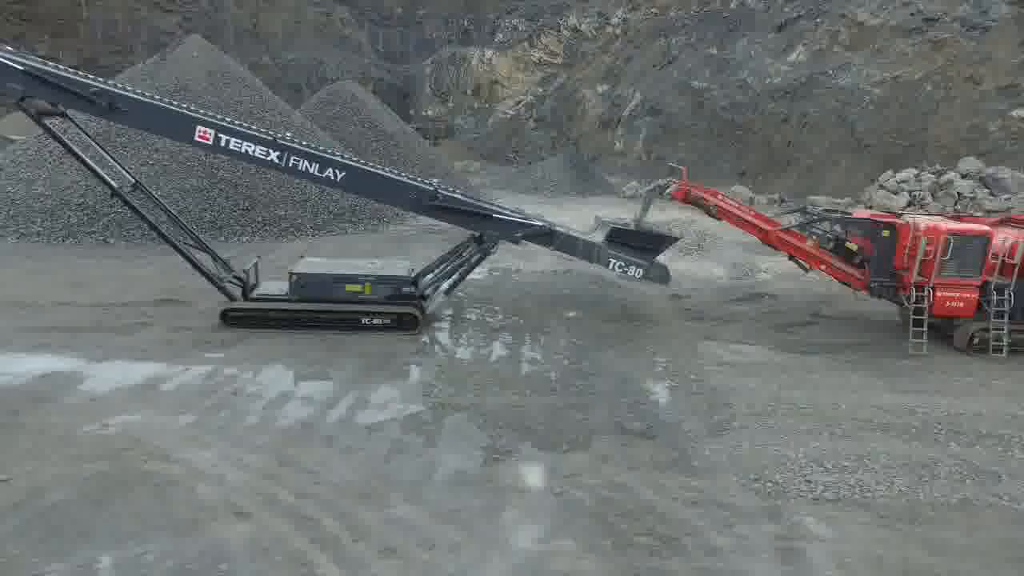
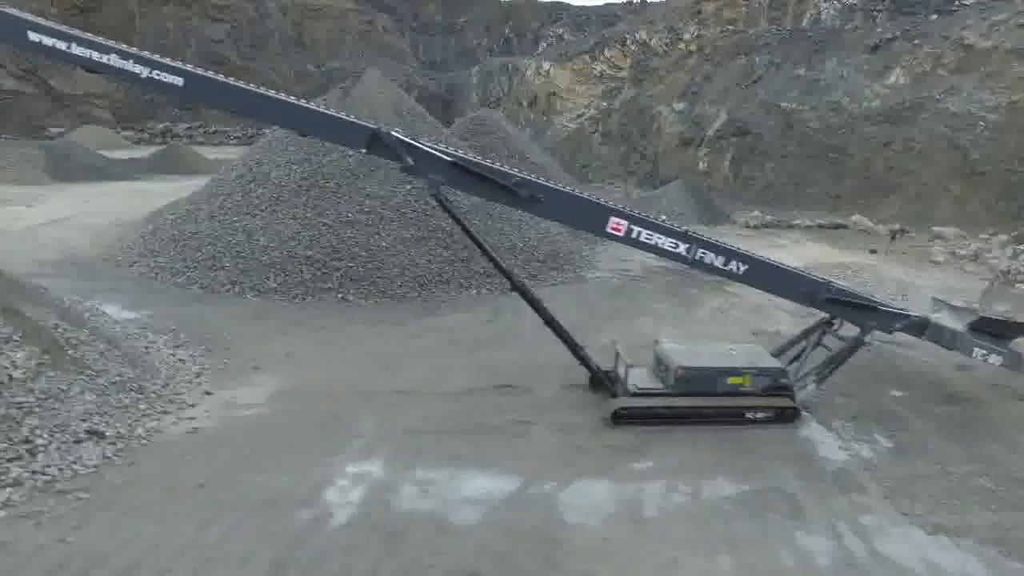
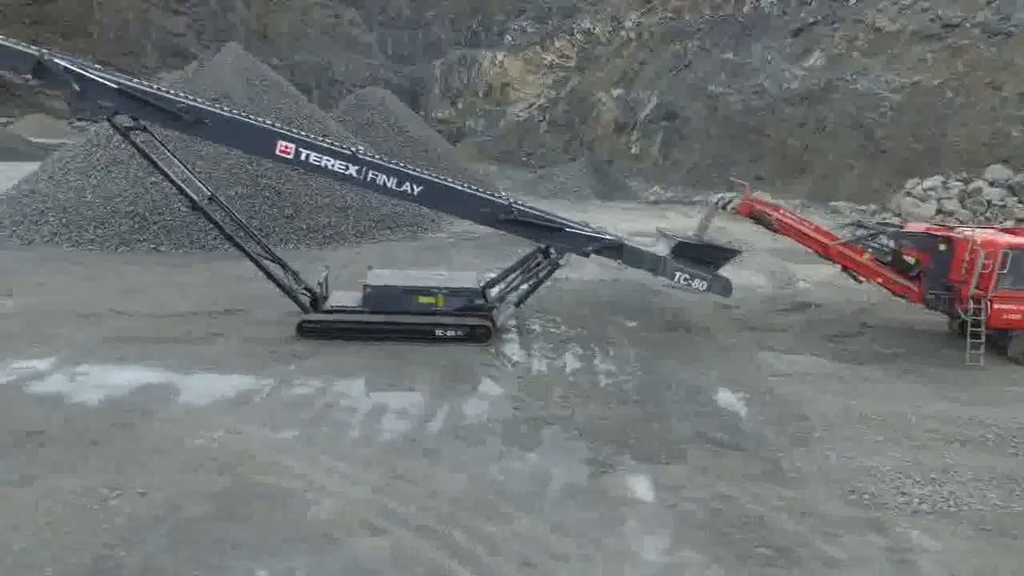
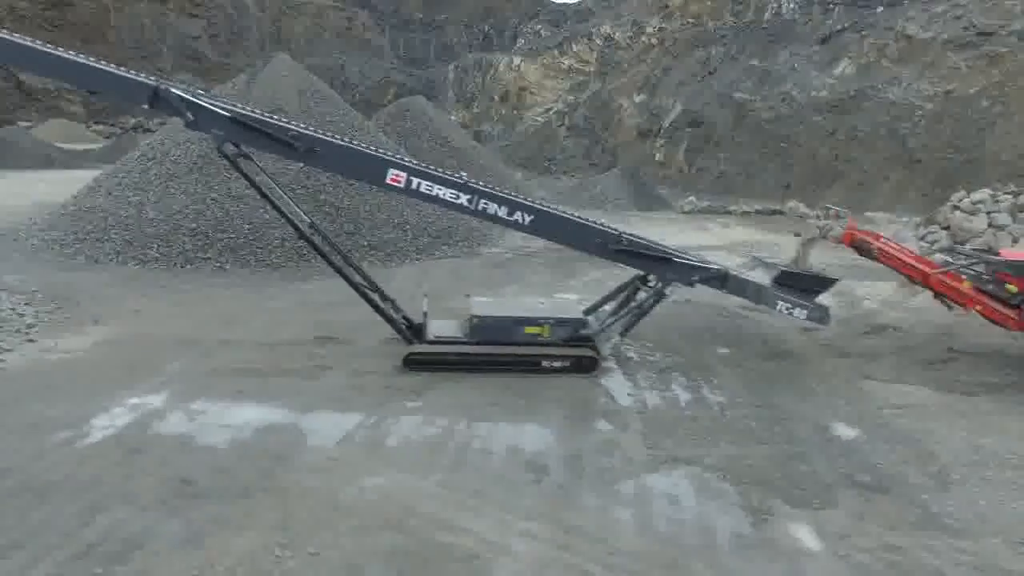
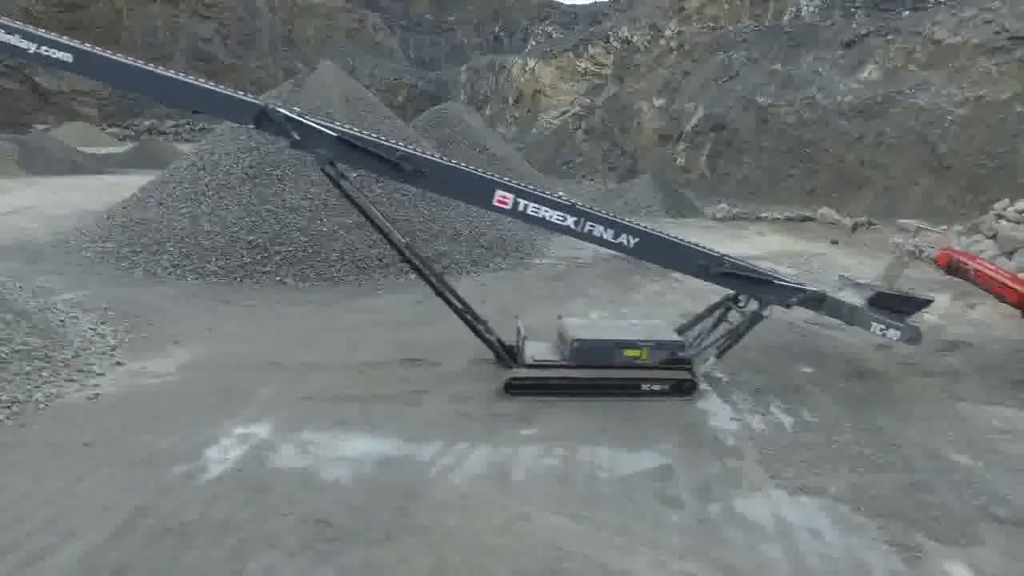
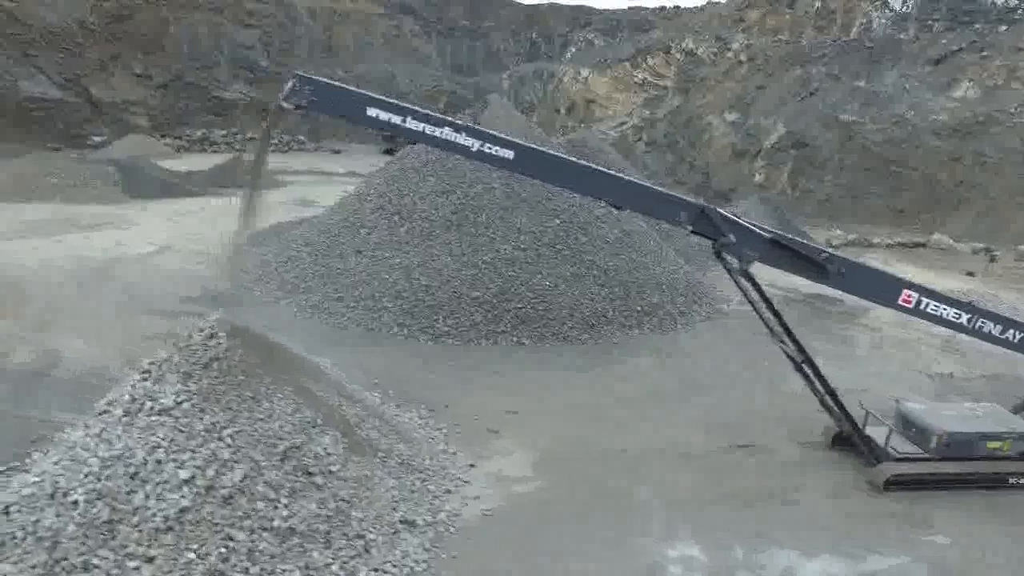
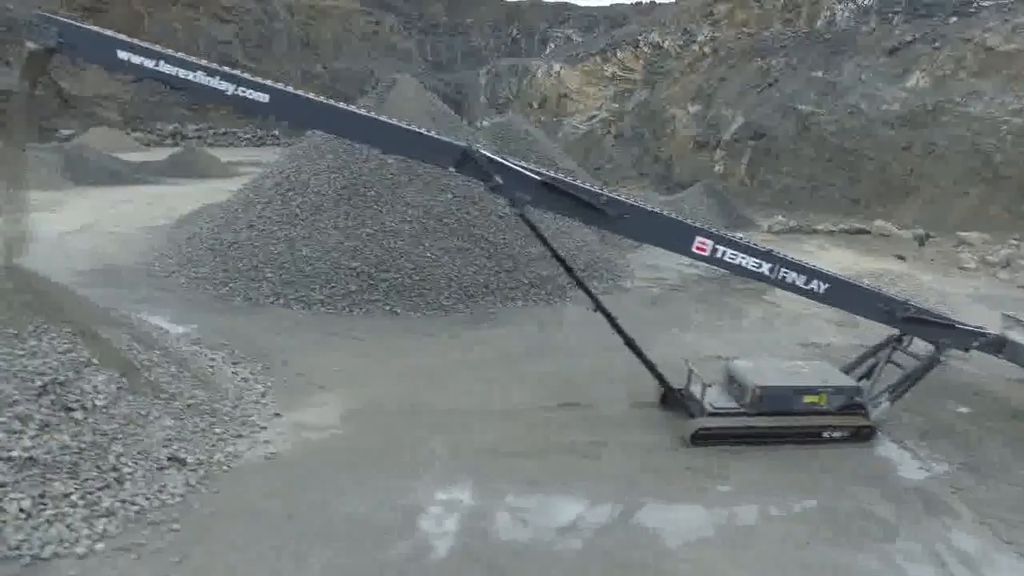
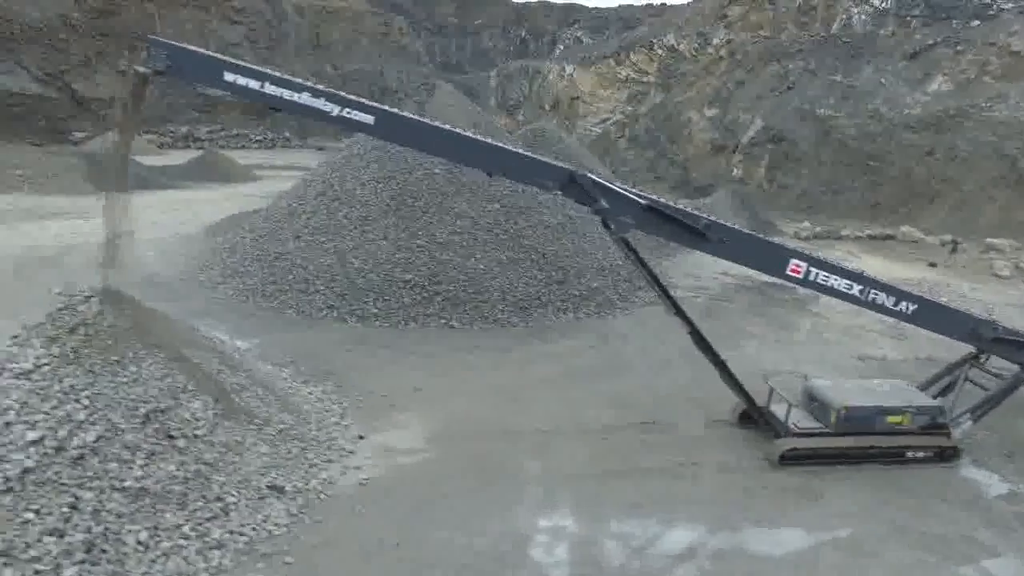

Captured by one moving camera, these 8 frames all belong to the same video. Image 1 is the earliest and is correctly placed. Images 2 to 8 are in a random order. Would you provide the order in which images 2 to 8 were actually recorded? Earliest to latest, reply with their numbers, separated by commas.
3, 4, 5, 2, 7, 8, 6
